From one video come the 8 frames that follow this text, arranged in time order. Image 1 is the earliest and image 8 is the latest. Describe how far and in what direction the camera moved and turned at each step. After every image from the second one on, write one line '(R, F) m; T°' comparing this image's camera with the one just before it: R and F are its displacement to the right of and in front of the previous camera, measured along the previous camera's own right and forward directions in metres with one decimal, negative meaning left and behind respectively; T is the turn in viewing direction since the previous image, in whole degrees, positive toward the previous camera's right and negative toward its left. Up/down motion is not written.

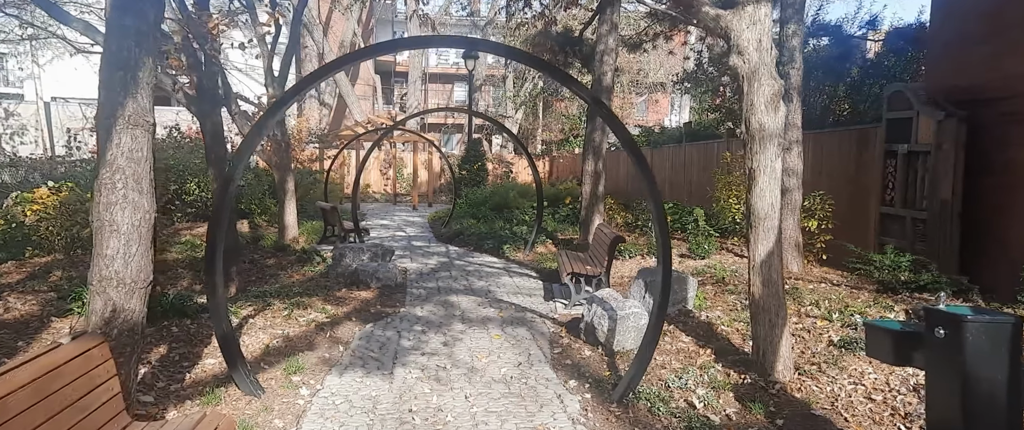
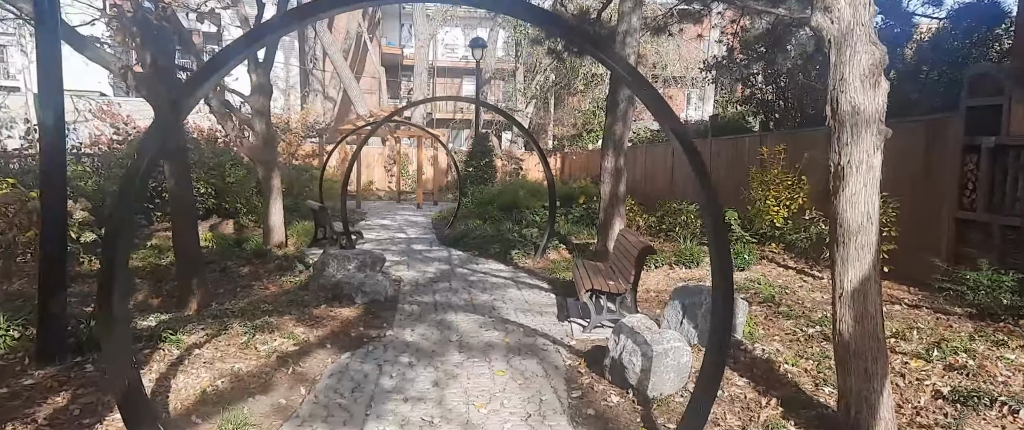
(0.0, +0.9) m; -1°
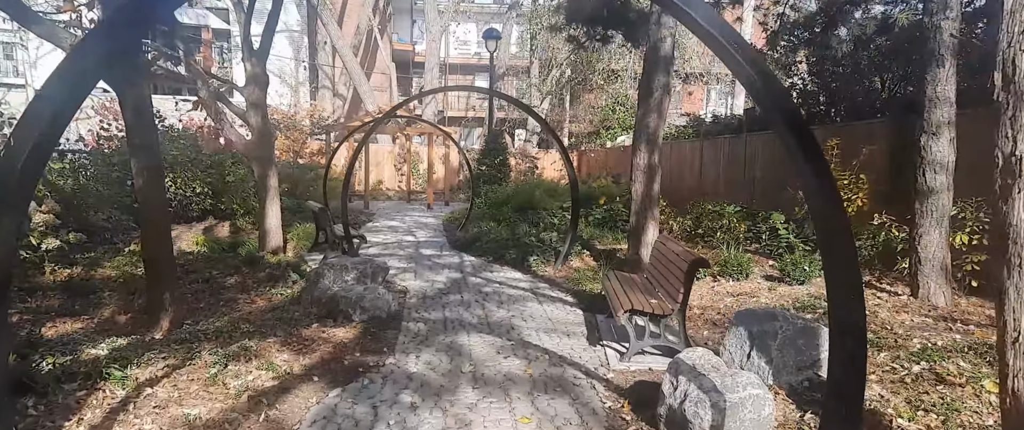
(-0.1, +0.7) m; -1°
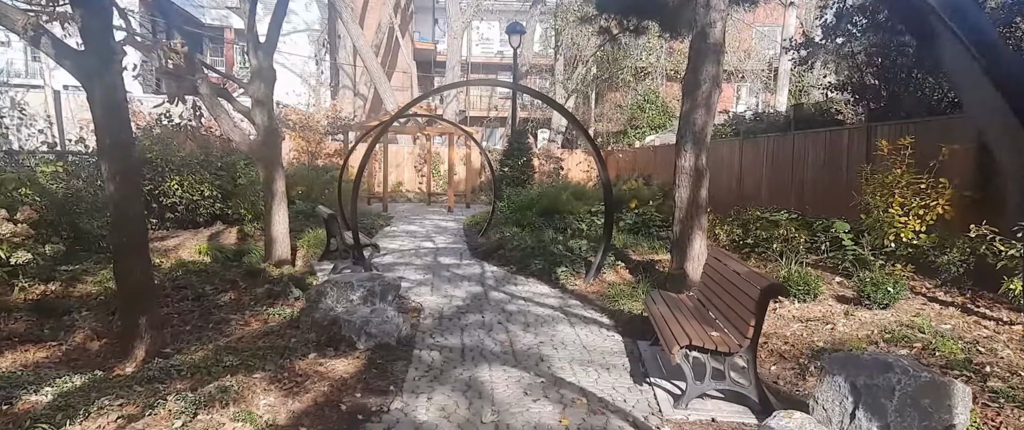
(-0.1, +0.7) m; -3°
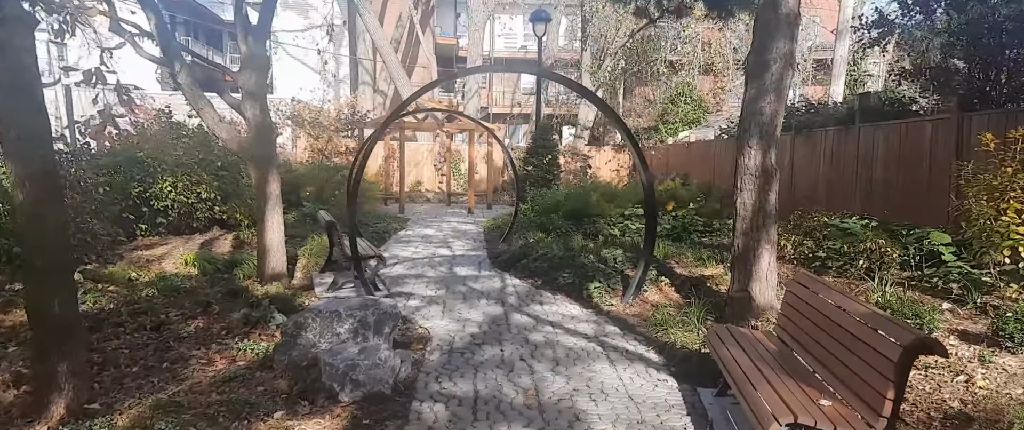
(0.0, +0.9) m; -3°
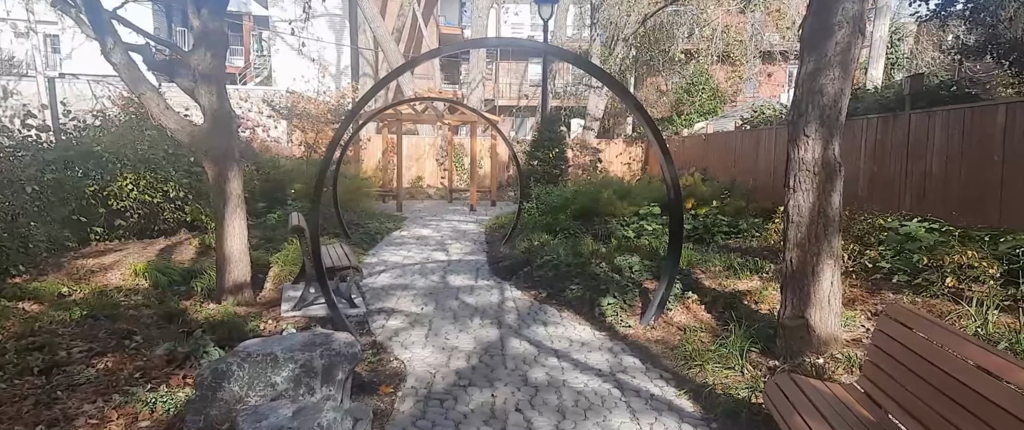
(+0.1, +0.9) m; -1°
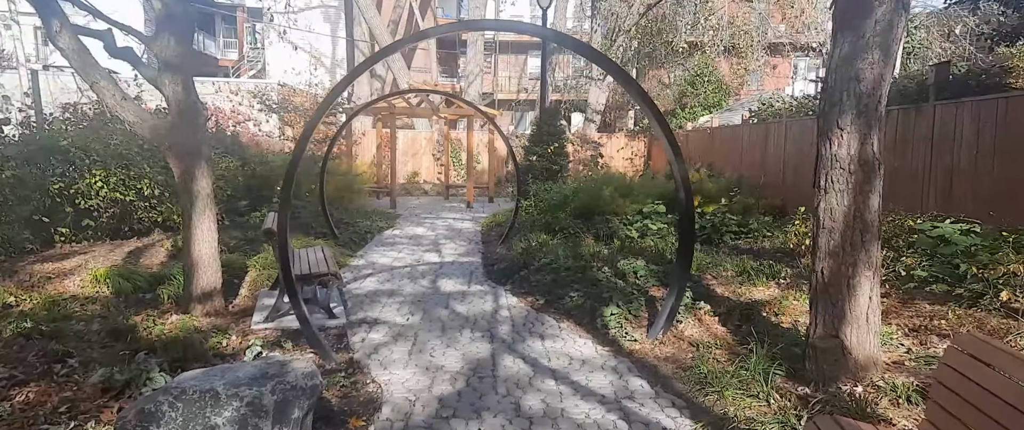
(+0.1, +0.4) m; 0°
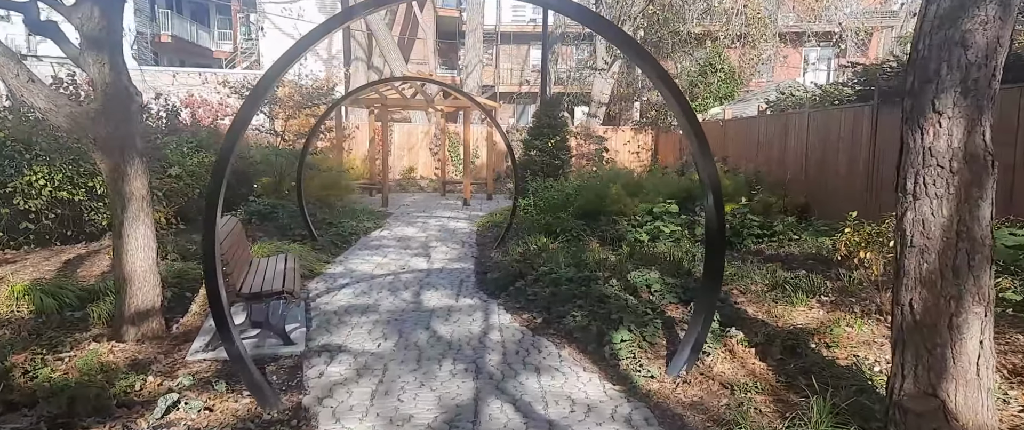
(+0.1, +0.8) m; 0°
